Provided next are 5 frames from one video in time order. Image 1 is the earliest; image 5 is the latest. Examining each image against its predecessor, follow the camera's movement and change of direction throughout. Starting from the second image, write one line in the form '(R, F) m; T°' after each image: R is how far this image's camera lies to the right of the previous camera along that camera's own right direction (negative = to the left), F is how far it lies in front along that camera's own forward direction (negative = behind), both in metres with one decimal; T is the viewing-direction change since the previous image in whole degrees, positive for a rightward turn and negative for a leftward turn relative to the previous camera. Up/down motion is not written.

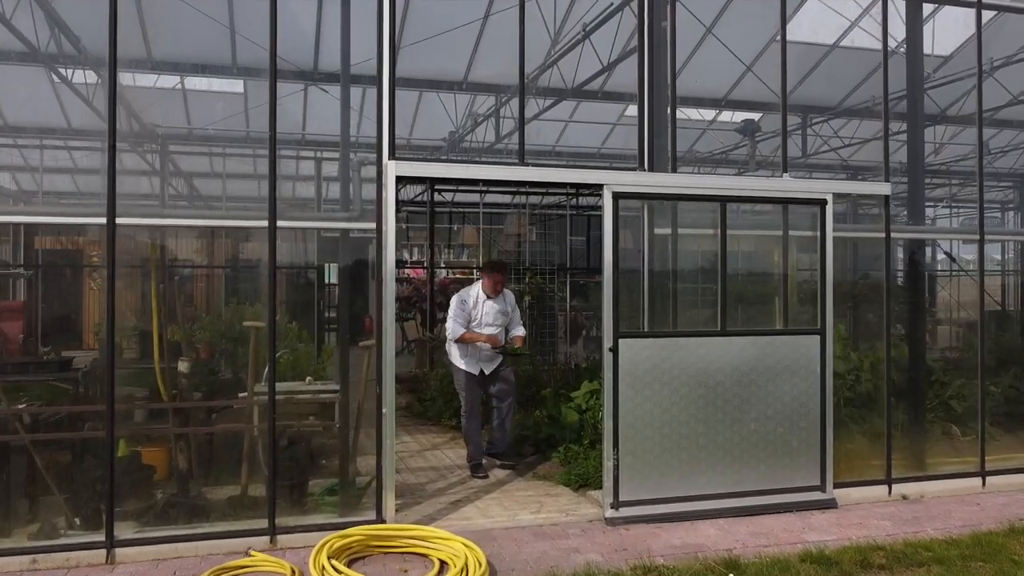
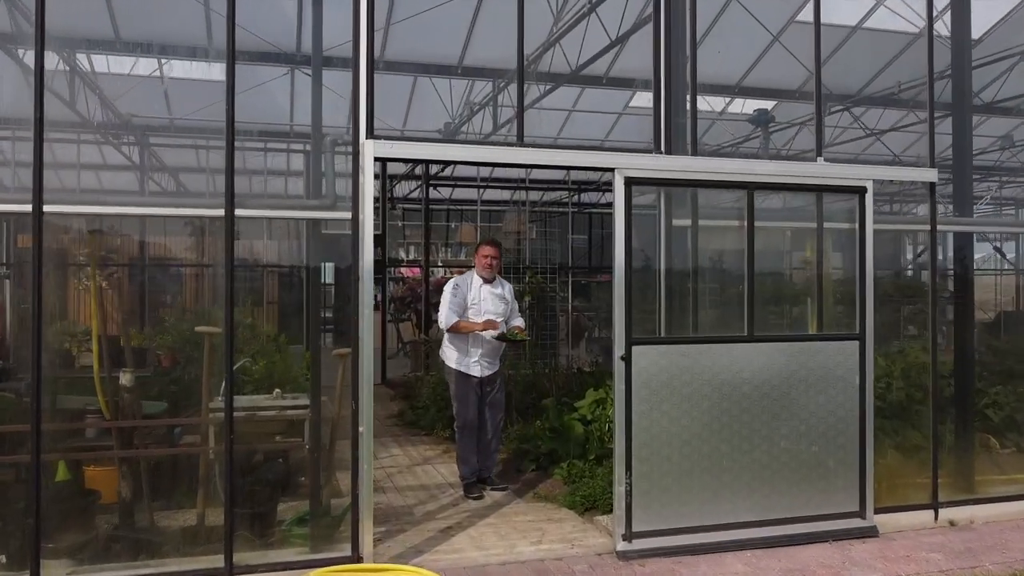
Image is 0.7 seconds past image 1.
(0.0, +0.6) m; 0°
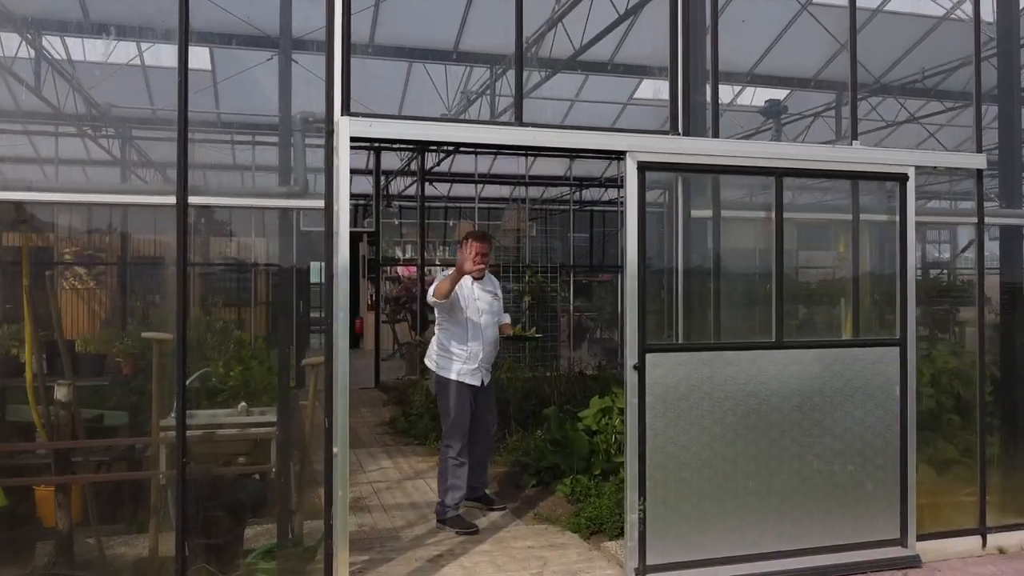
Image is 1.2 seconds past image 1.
(0.0, +0.5) m; 0°
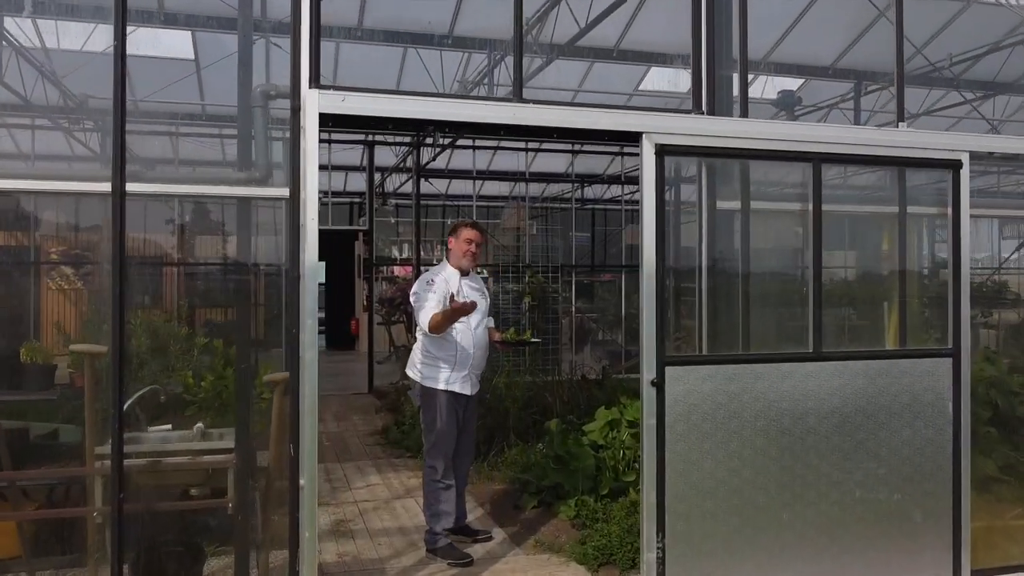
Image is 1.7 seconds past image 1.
(0.0, +0.5) m; 0°
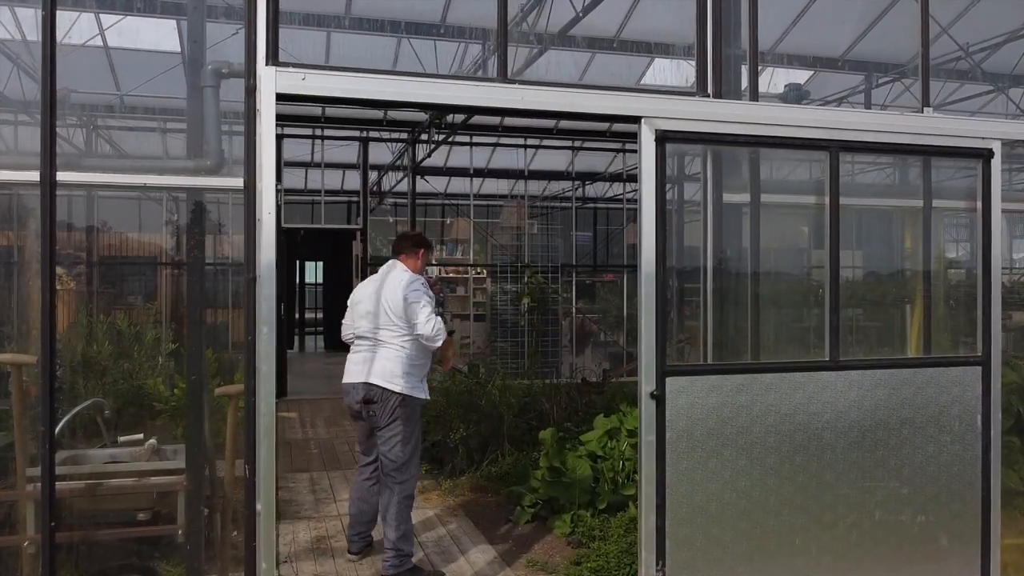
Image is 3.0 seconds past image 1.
(+0.1, +0.3) m; 0°
